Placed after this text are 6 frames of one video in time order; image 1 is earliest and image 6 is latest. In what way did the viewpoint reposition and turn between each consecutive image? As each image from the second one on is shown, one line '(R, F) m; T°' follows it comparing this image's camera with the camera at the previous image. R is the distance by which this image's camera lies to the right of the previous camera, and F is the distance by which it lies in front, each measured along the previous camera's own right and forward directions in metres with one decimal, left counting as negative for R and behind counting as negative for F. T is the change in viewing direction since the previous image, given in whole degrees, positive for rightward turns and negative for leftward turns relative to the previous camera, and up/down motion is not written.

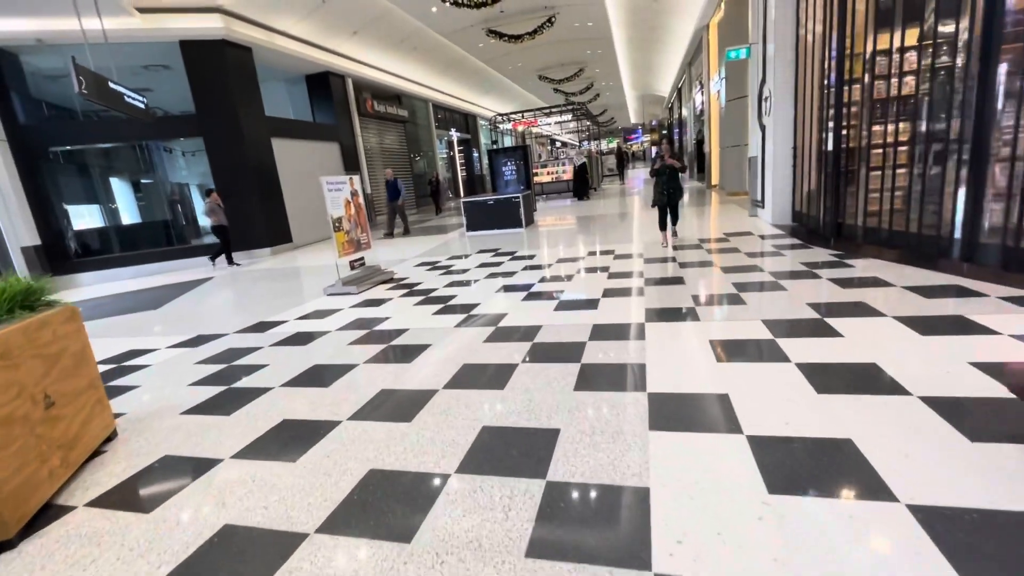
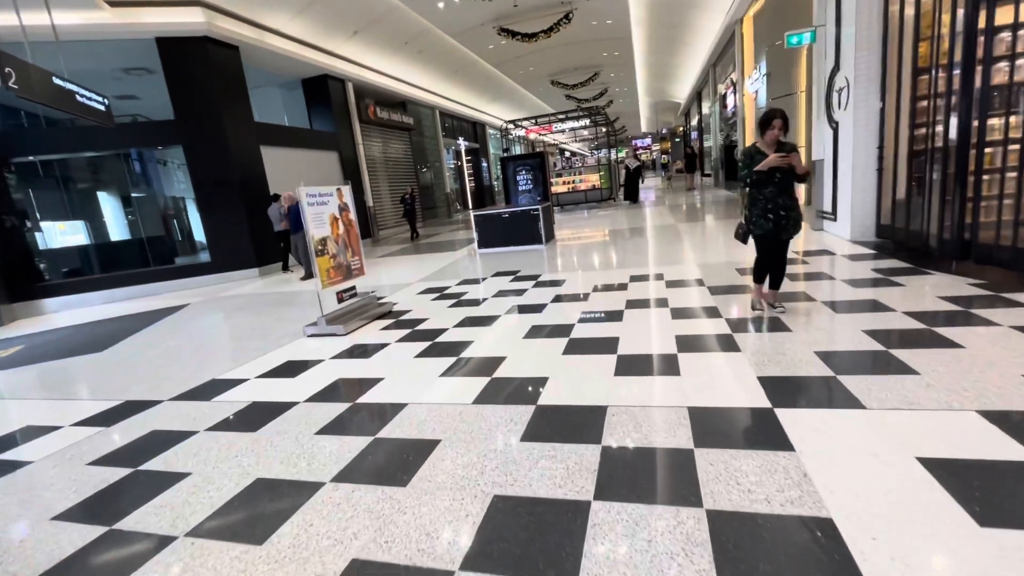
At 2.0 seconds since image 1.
(-0.2, +1.0) m; -1°
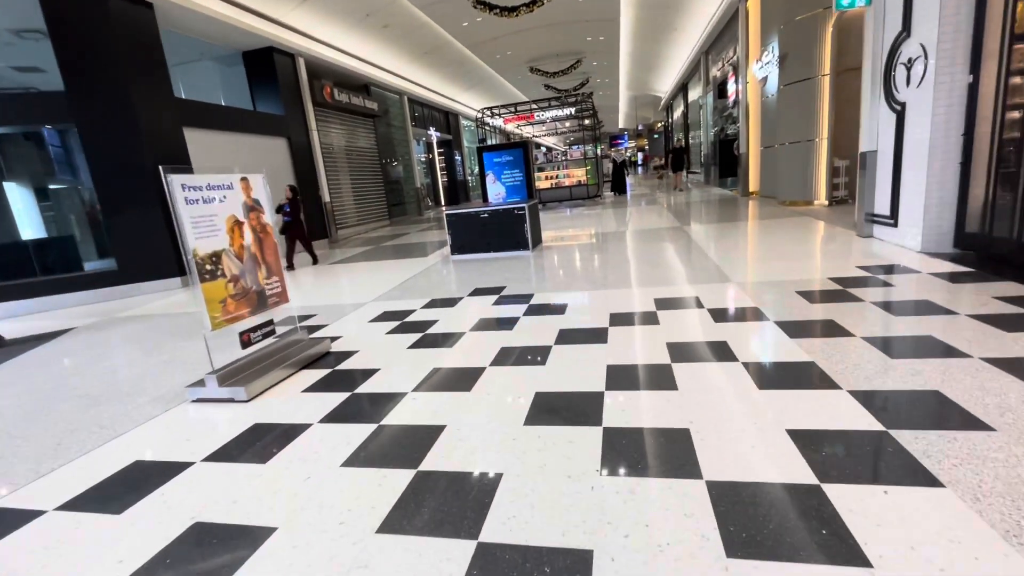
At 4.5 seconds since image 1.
(-0.1, +1.1) m; +3°
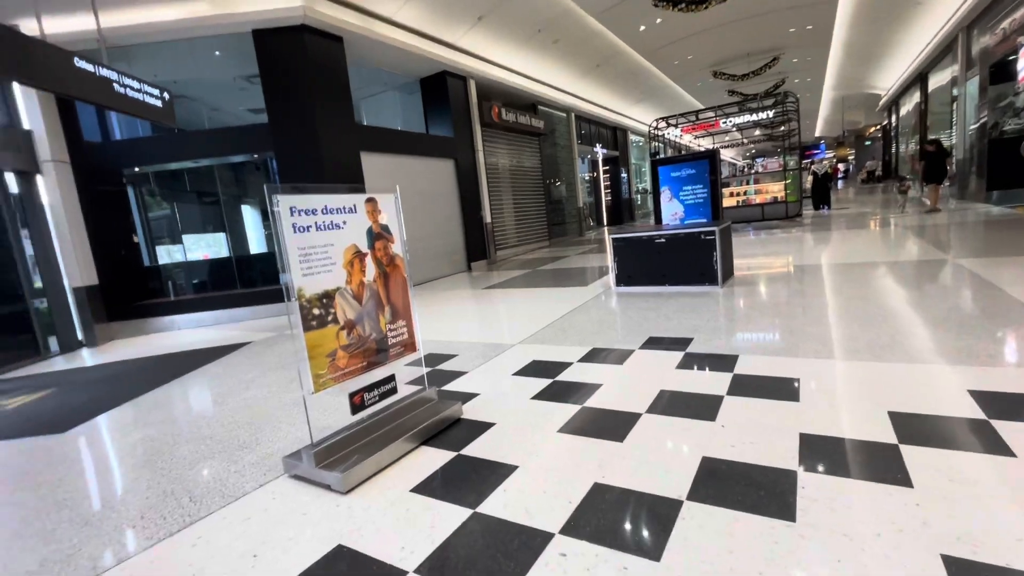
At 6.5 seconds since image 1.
(-0.2, +0.8) m; -19°
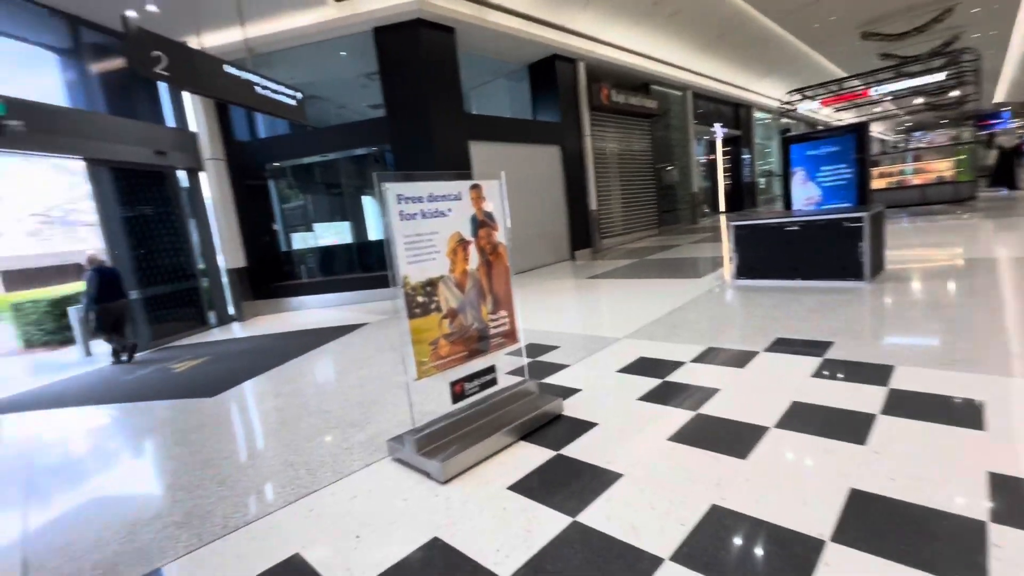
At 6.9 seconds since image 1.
(0.0, +0.1) m; -12°
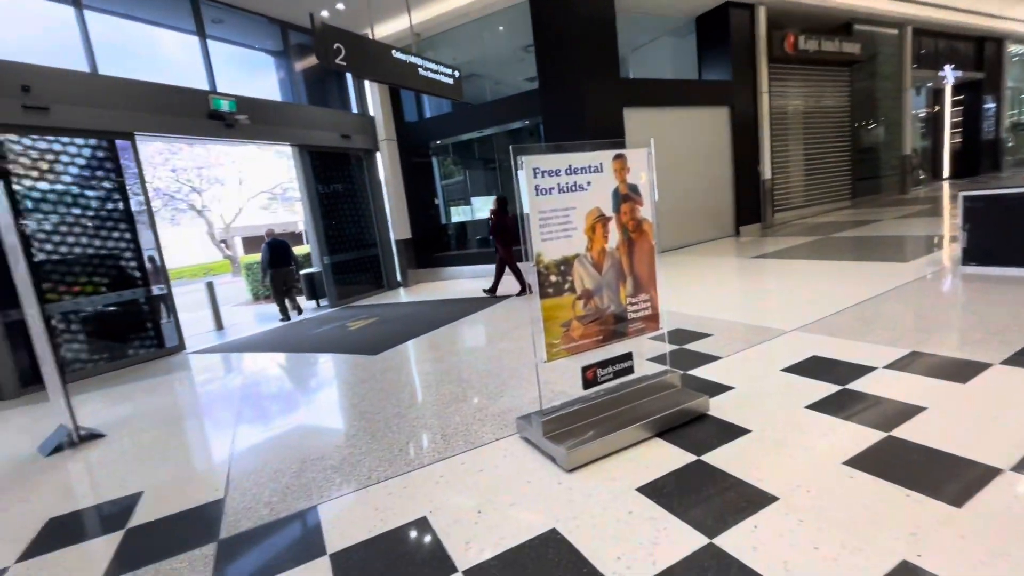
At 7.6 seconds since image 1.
(0.0, +0.1) m; -18°
